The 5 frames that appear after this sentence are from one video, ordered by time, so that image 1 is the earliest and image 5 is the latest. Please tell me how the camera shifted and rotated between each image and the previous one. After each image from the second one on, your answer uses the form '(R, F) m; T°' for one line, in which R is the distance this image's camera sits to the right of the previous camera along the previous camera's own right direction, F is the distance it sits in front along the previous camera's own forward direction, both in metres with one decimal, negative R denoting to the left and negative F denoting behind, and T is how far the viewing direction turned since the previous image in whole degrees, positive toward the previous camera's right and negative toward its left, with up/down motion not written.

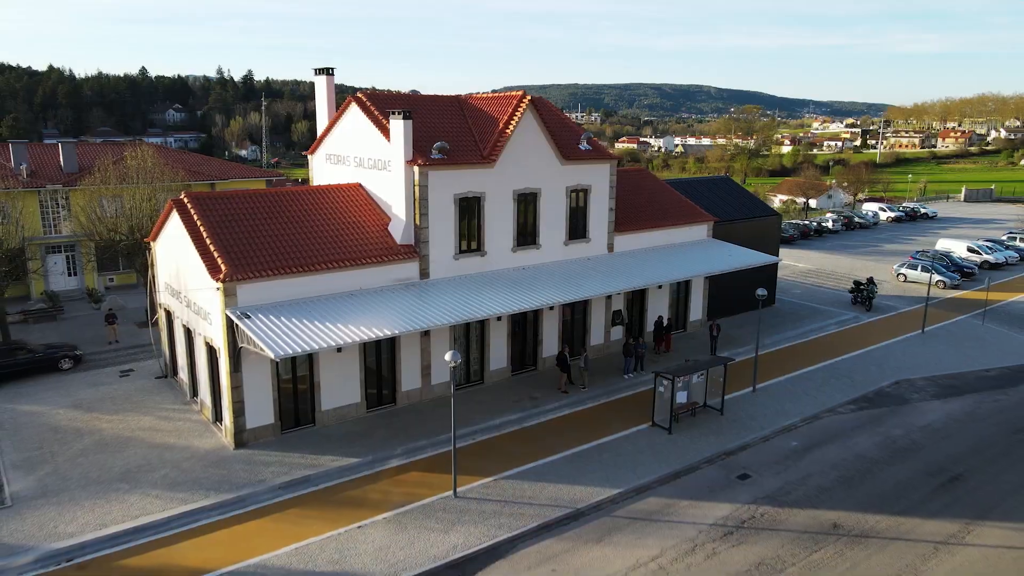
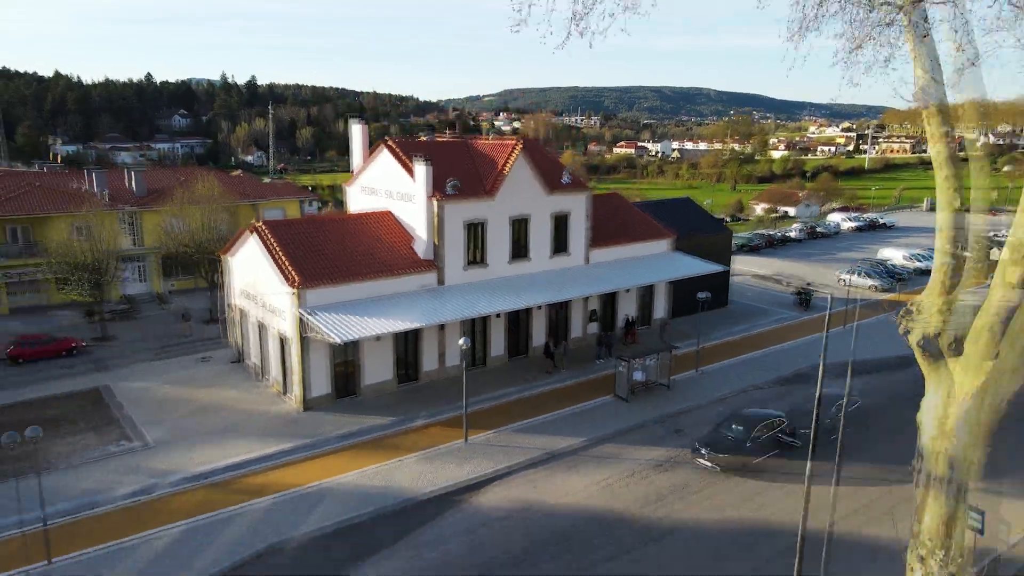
(+0.1, -4.6) m; 0°
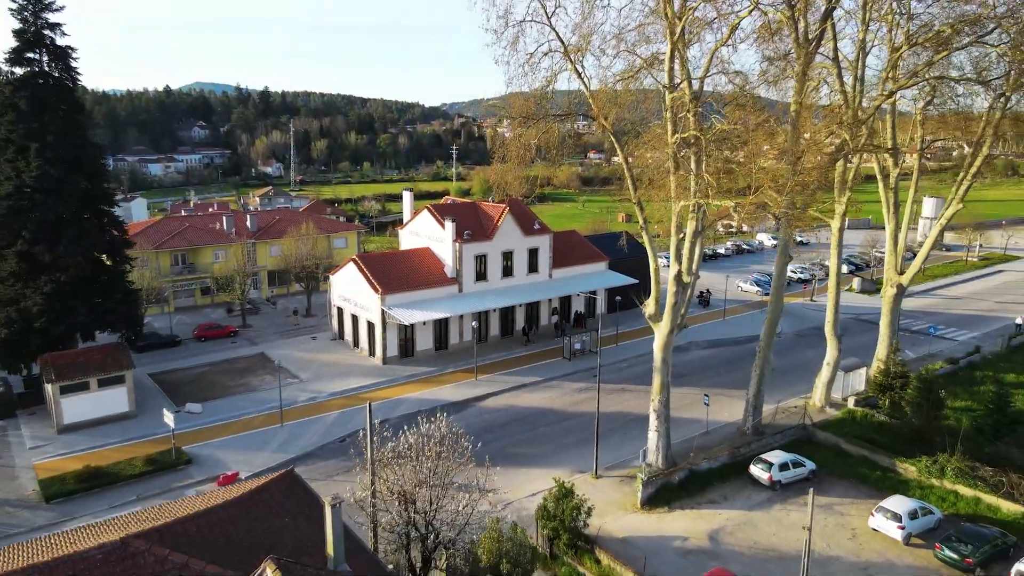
(+0.8, -13.4) m; 0°
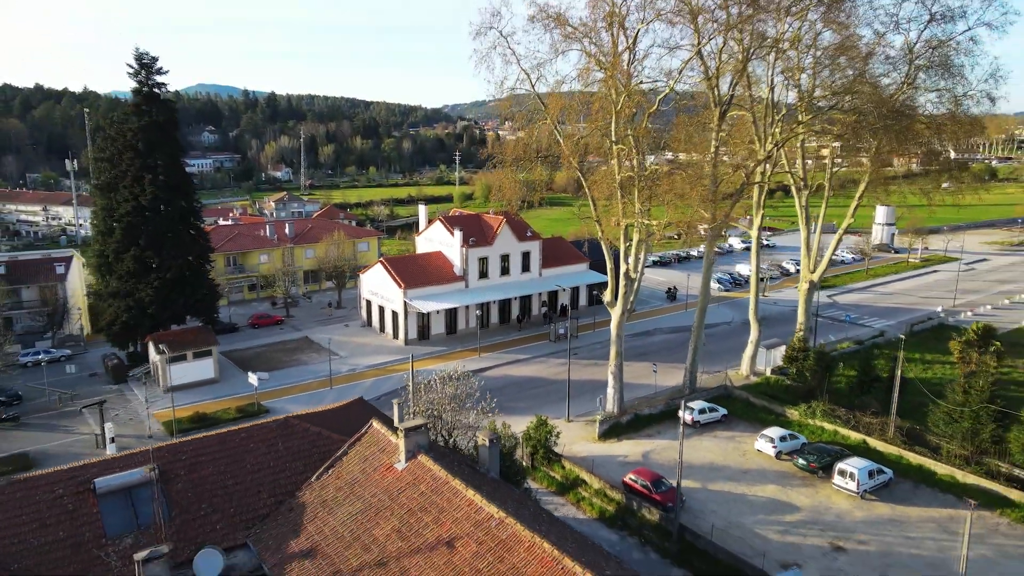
(+0.4, -7.7) m; 0°
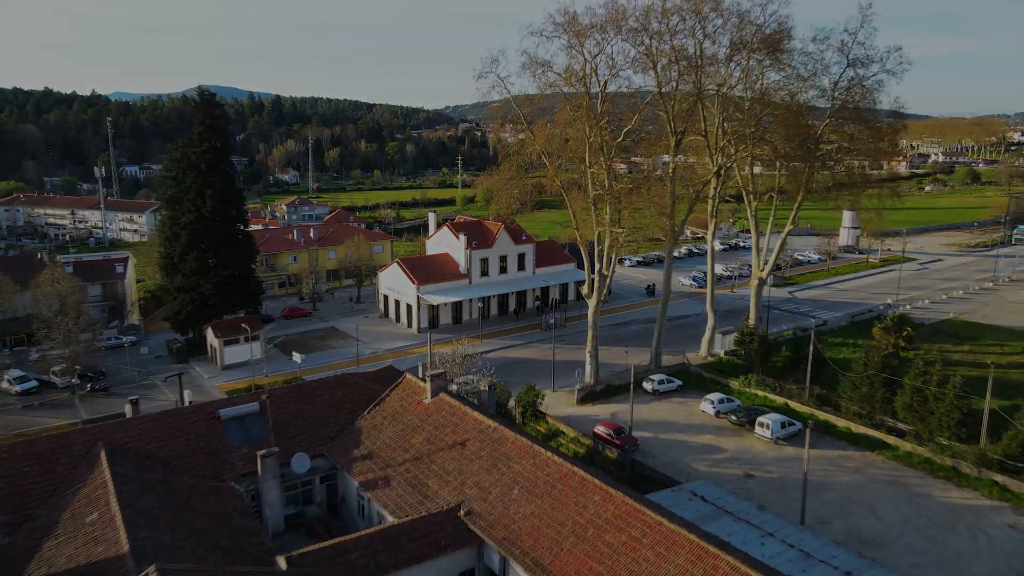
(+0.3, -6.7) m; 0°
